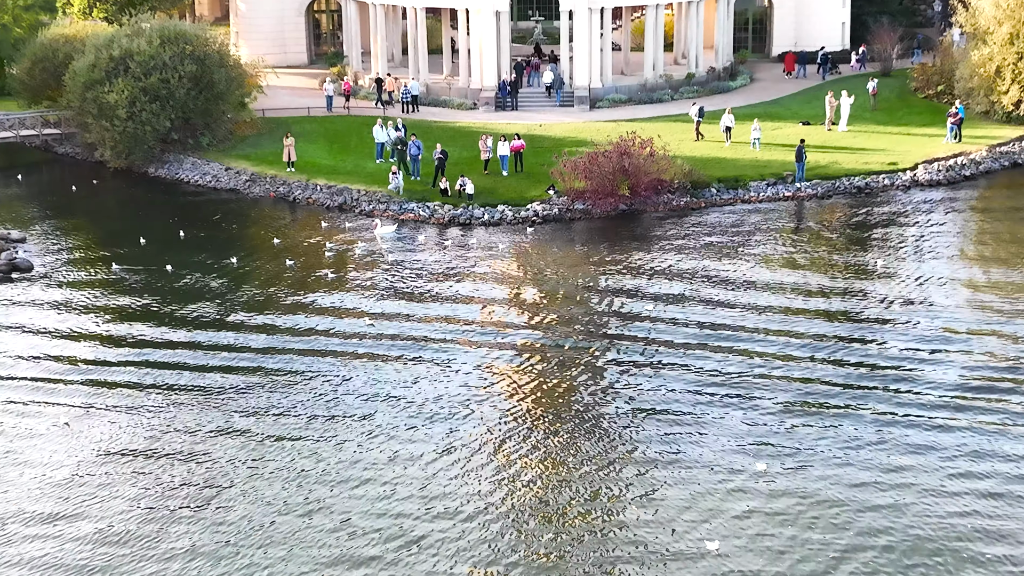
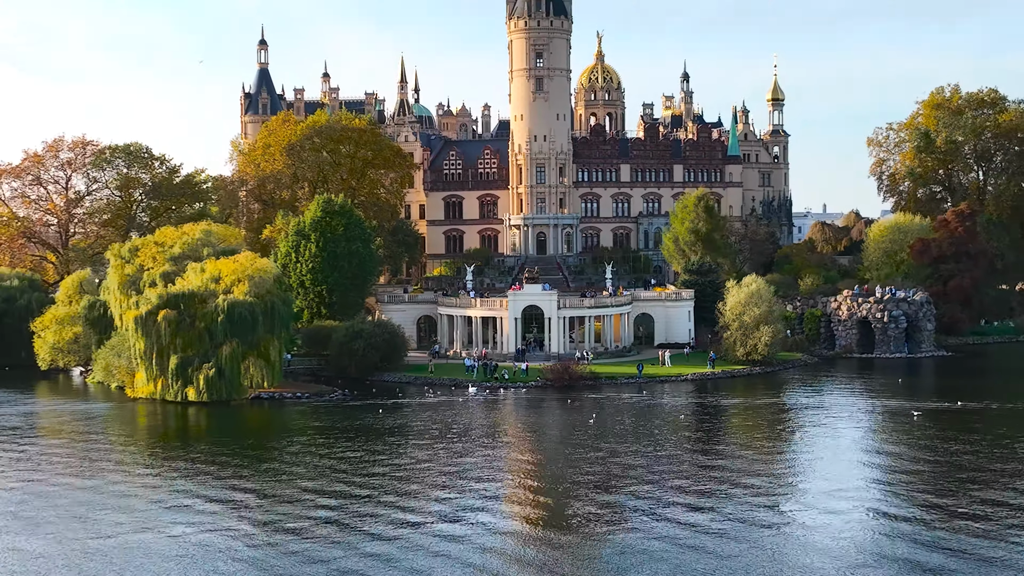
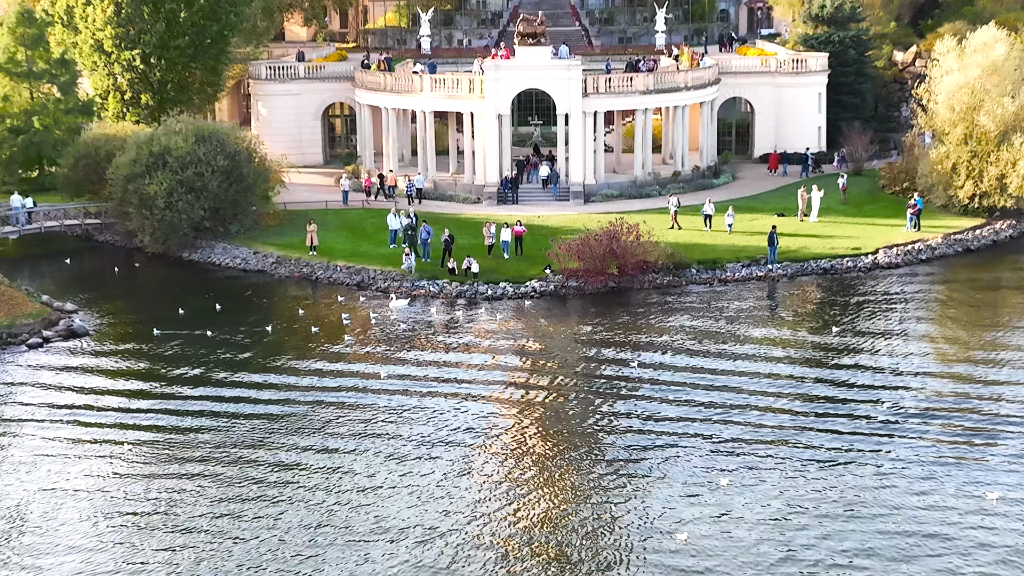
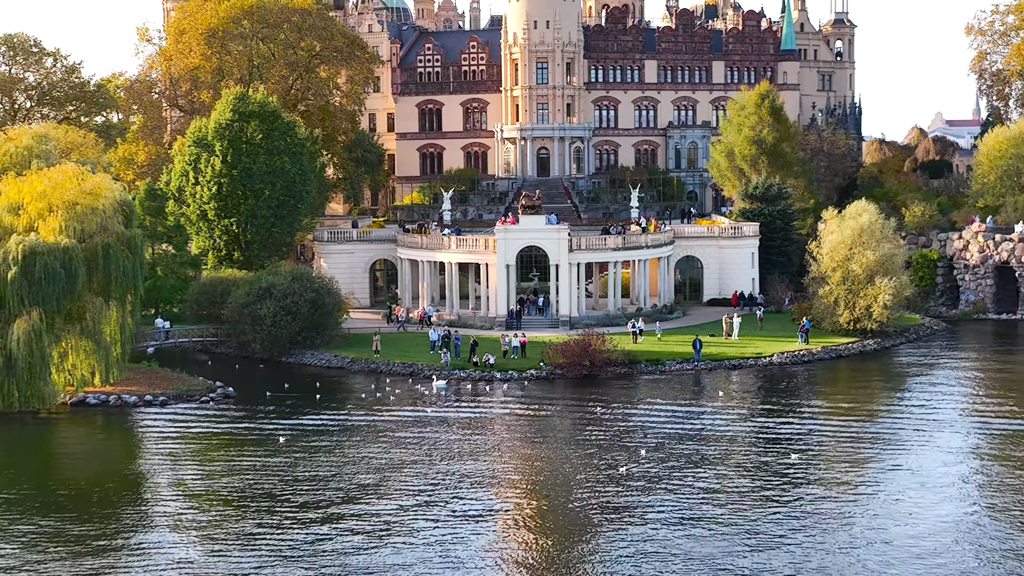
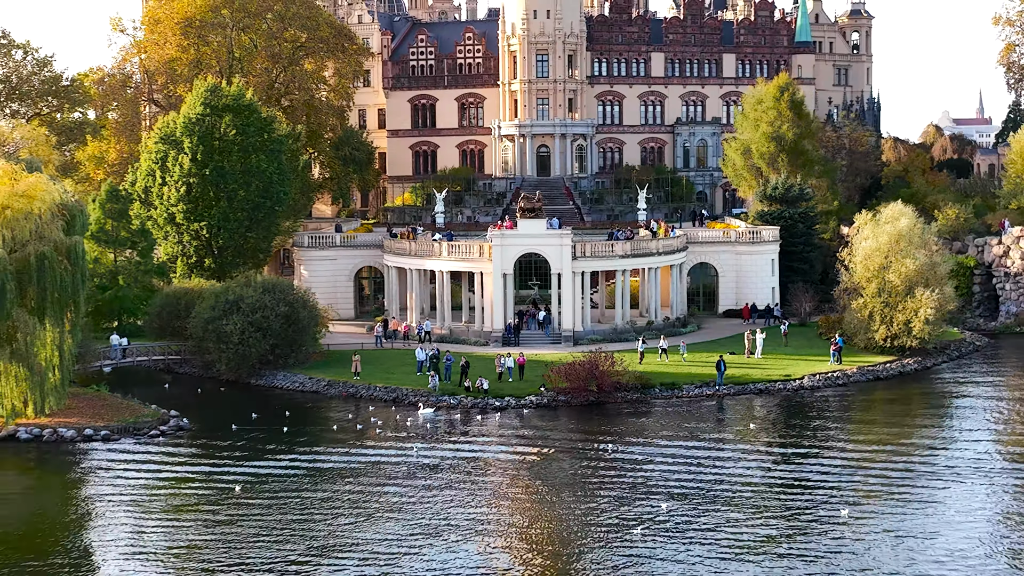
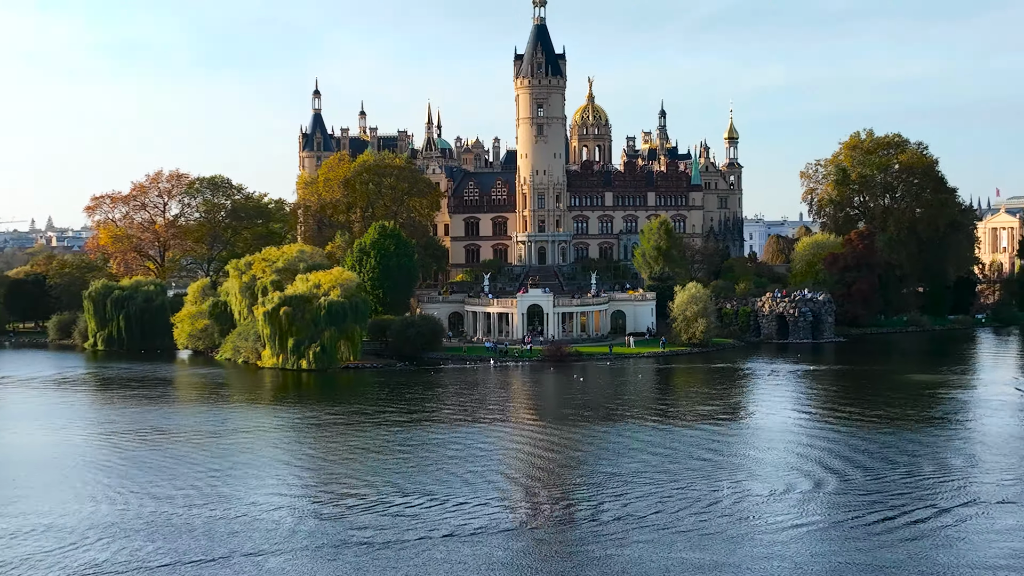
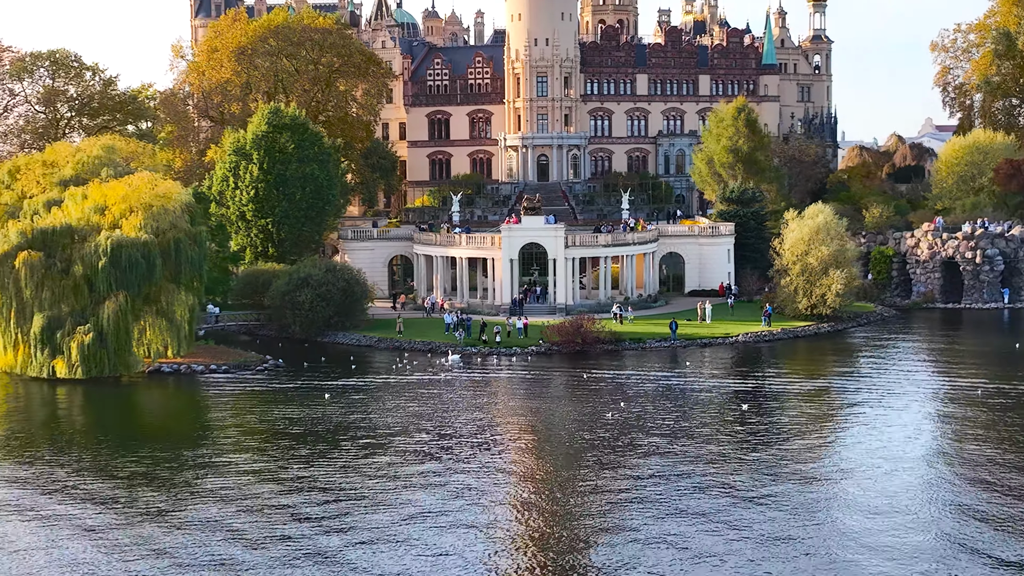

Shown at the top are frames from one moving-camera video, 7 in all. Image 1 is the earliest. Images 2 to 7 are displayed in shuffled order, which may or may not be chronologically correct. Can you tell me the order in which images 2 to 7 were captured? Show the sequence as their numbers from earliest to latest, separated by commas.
3, 5, 4, 7, 2, 6
